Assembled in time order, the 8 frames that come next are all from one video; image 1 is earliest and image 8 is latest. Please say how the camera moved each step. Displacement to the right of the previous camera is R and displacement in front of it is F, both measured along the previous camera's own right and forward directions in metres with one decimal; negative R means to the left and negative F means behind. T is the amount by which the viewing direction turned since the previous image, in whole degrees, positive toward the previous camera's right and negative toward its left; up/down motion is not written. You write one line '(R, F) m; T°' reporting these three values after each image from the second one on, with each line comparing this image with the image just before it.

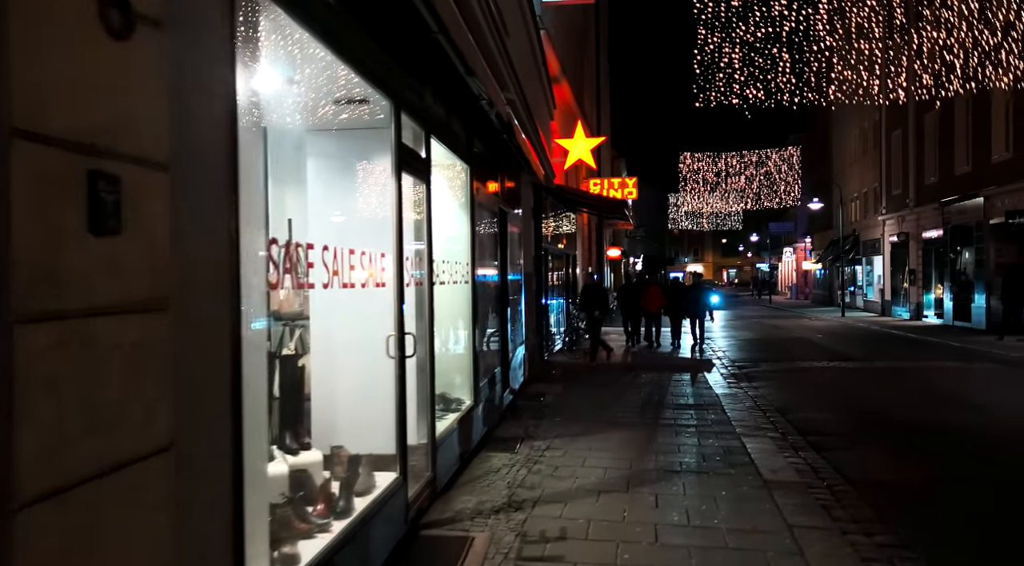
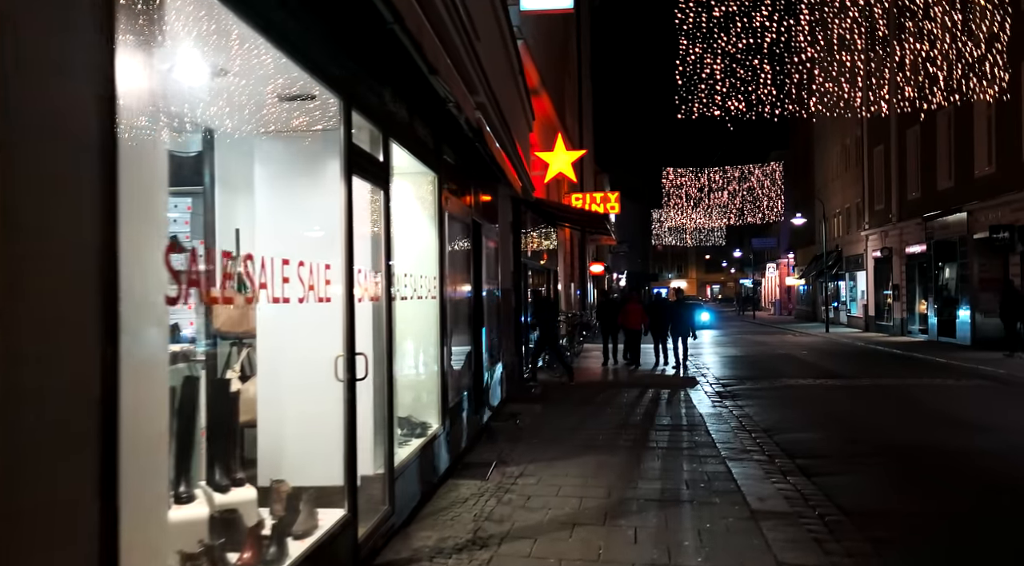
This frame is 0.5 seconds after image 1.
(+0.1, +0.5) m; +1°
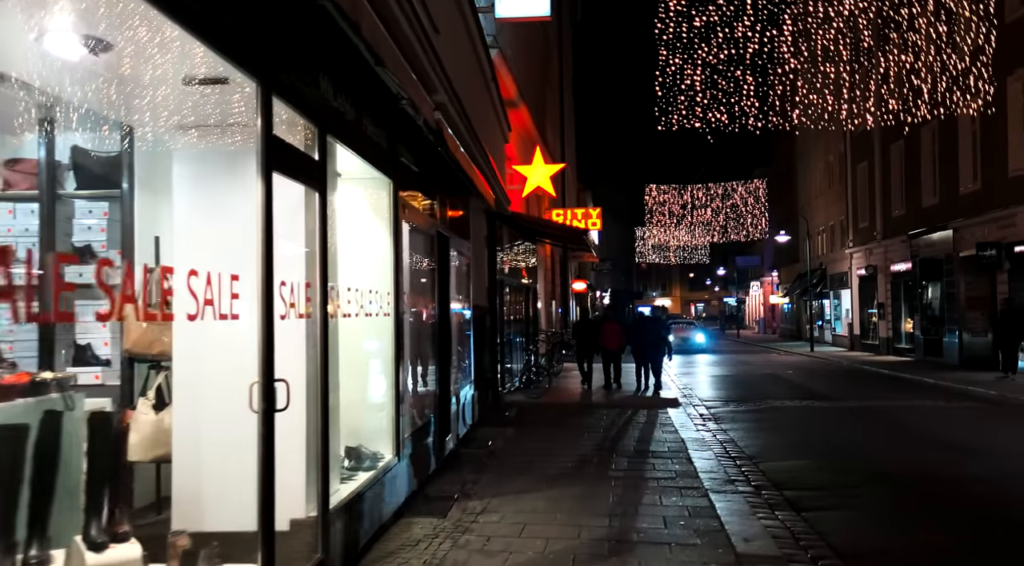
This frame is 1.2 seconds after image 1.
(+0.2, +0.6) m; +1°
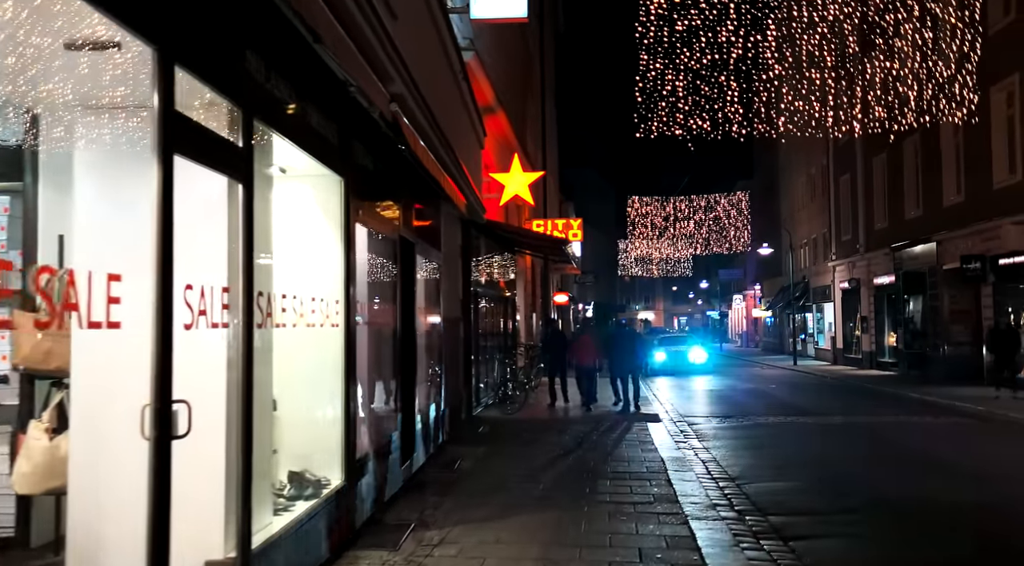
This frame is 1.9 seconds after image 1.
(+0.1, +0.6) m; +1°
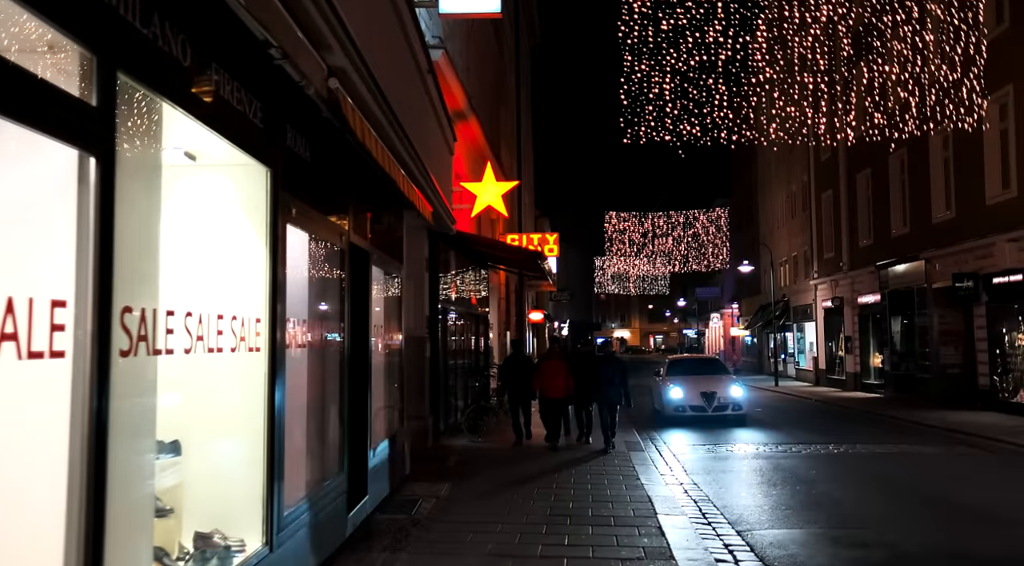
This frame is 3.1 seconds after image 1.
(+0.1, +1.1) m; +1°
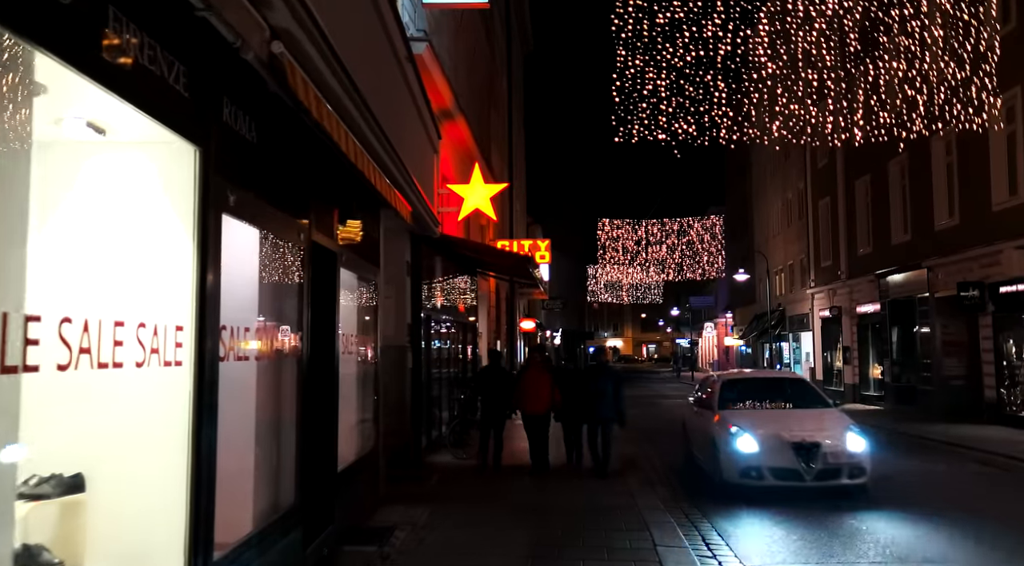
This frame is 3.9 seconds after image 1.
(+0.1, +0.8) m; 0°
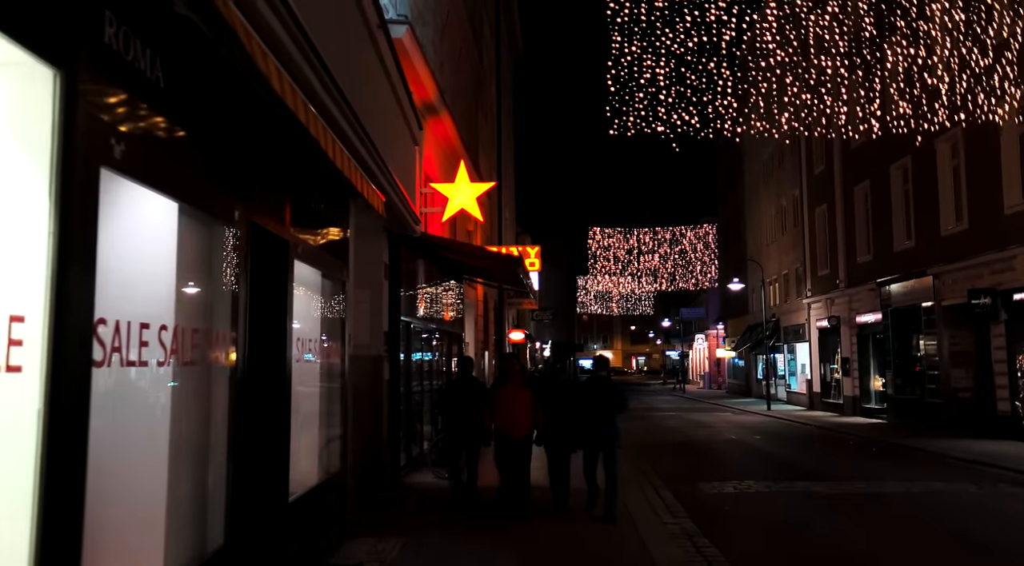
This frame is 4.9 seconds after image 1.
(0.0, +1.1) m; +1°
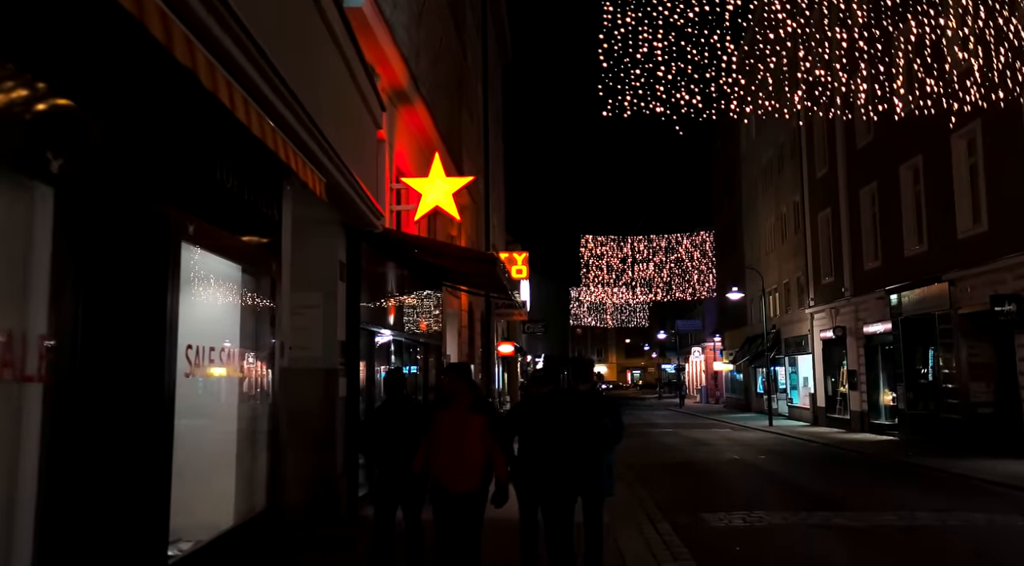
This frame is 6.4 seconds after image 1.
(+0.2, +1.6) m; 0°
